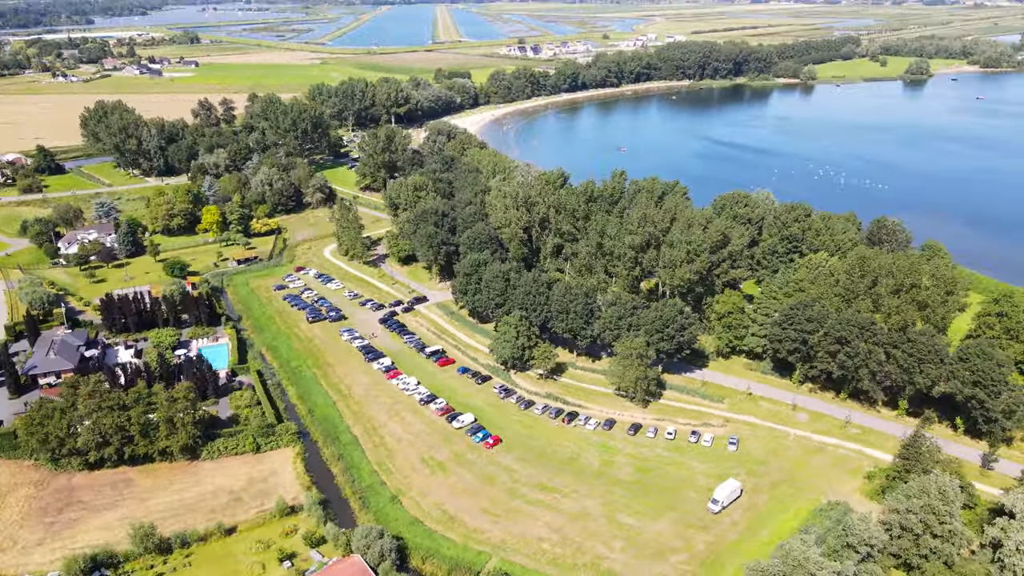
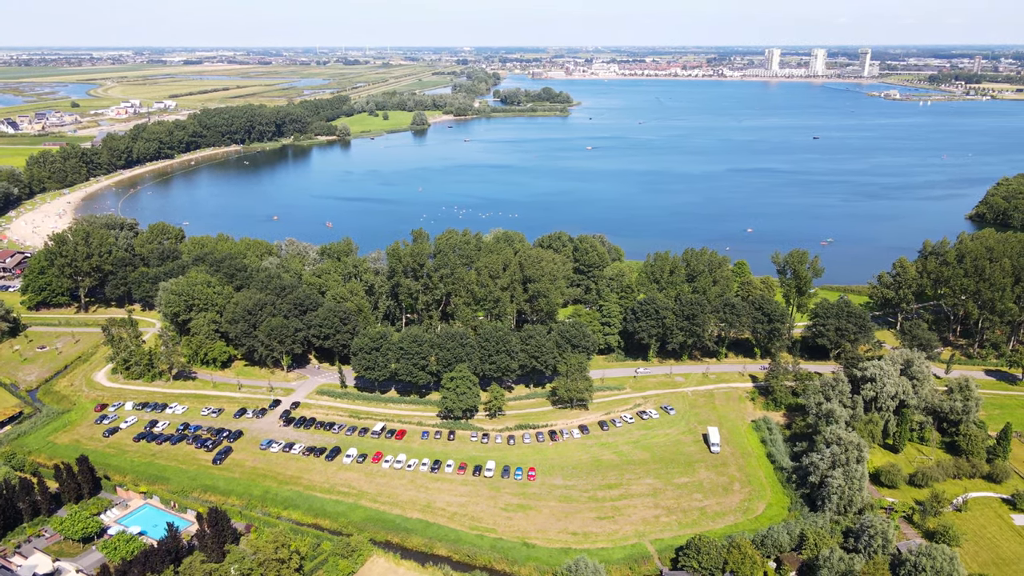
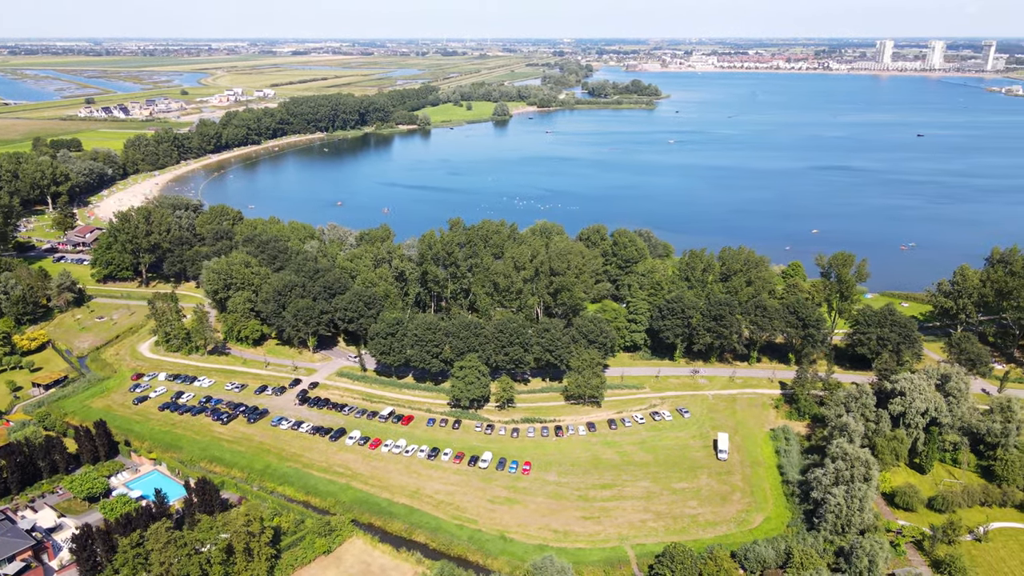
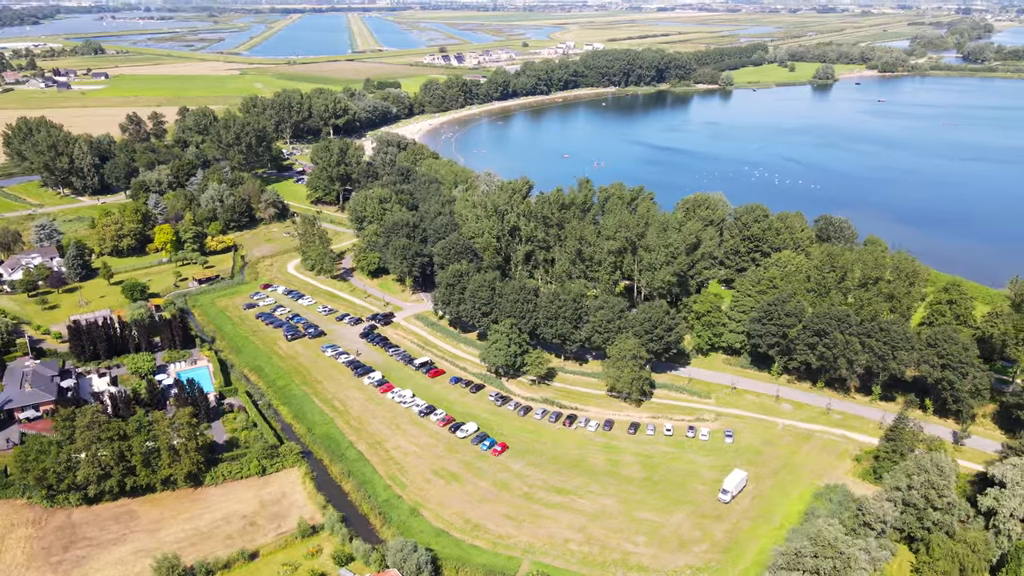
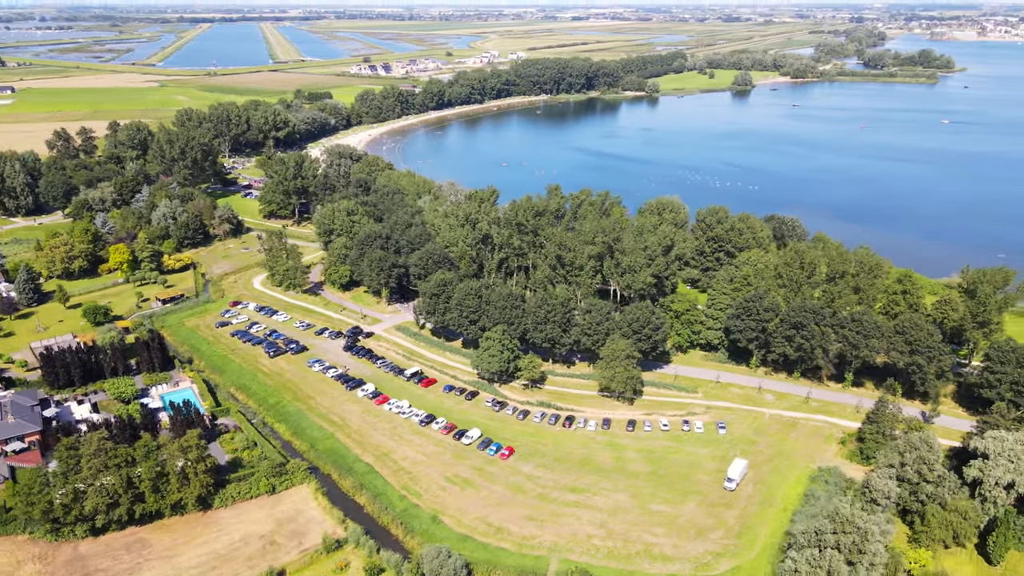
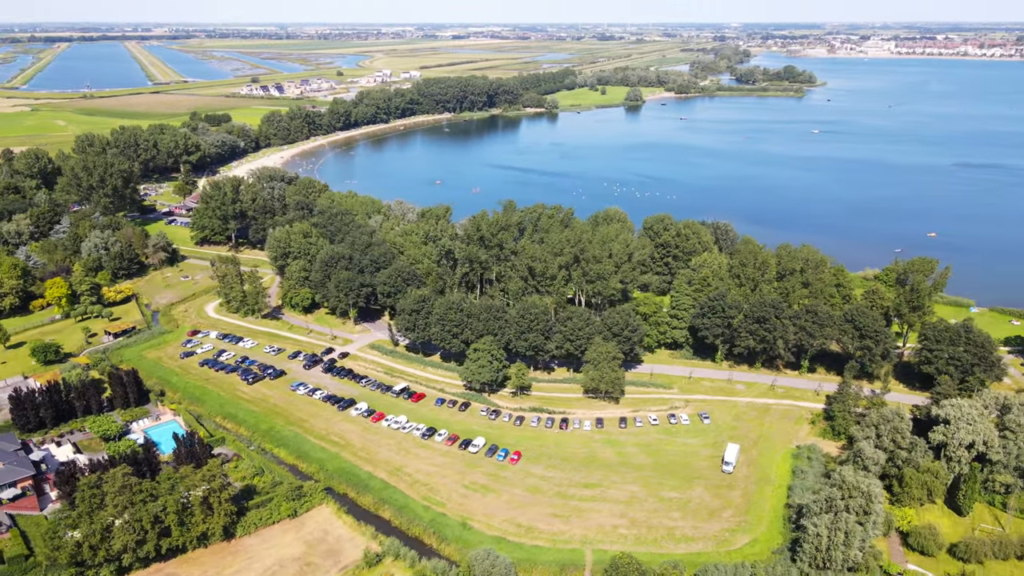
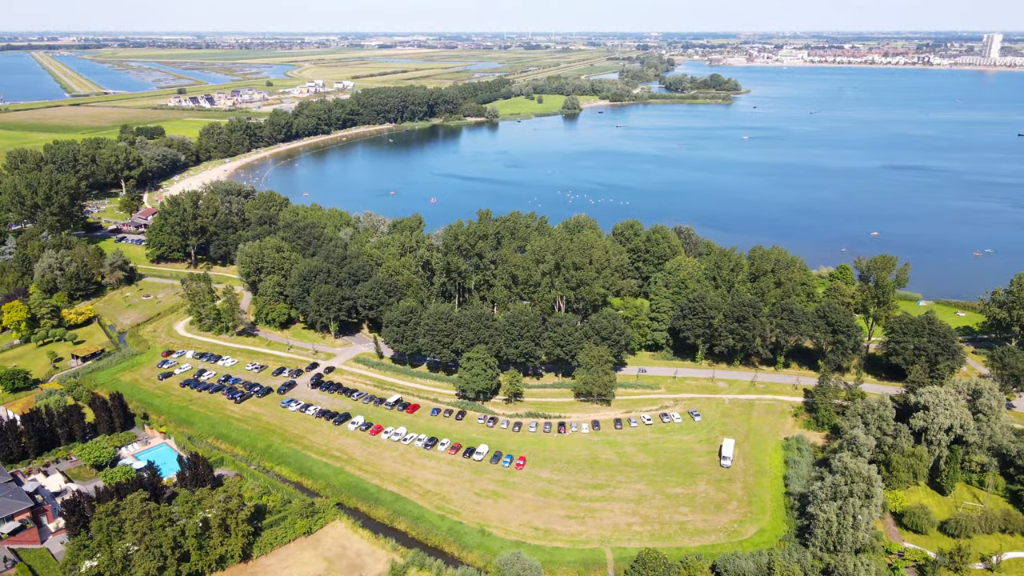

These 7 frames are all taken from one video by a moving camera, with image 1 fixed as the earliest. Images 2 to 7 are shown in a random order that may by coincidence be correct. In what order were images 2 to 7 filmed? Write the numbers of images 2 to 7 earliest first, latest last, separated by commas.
4, 5, 6, 7, 3, 2
